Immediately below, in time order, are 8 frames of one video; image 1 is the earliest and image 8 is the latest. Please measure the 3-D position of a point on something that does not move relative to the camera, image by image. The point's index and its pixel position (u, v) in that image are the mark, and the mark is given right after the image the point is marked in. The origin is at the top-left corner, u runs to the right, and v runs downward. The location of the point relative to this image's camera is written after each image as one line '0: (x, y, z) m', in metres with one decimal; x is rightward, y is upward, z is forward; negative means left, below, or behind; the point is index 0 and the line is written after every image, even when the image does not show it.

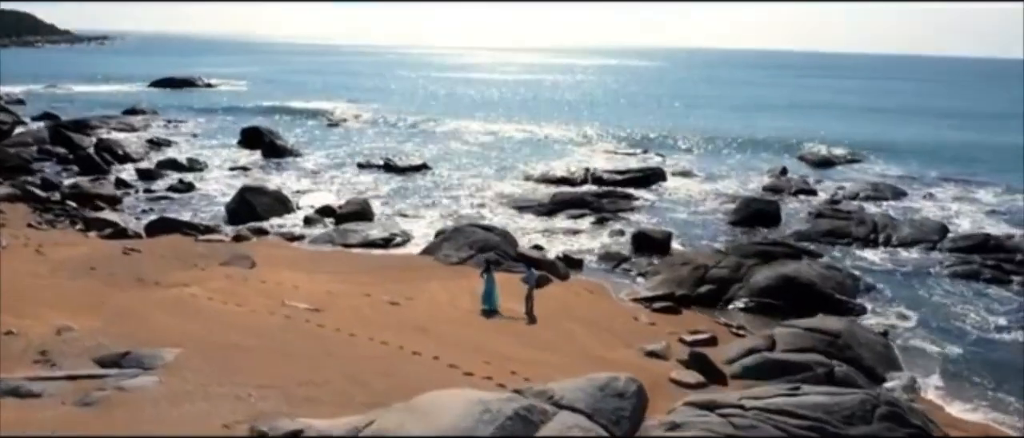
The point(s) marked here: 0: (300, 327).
0: (-3.7, -1.9, +14.2) m
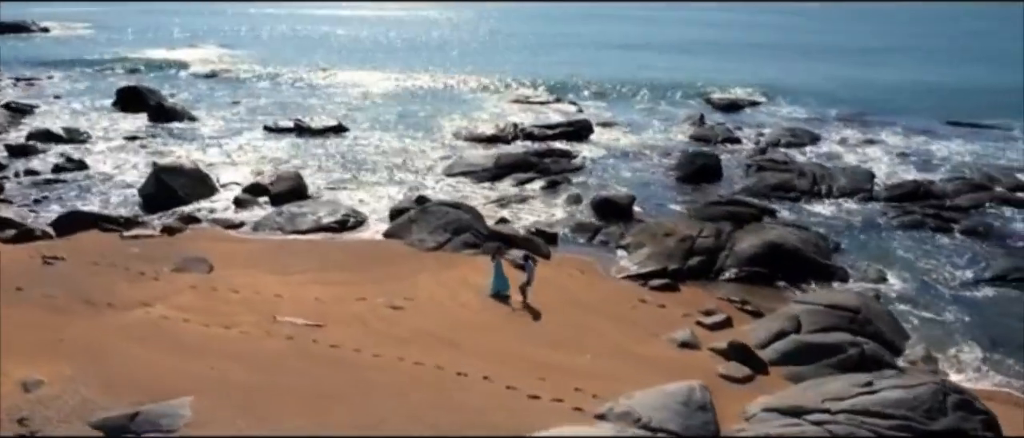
0: (-3.1, -2.1, +12.5) m
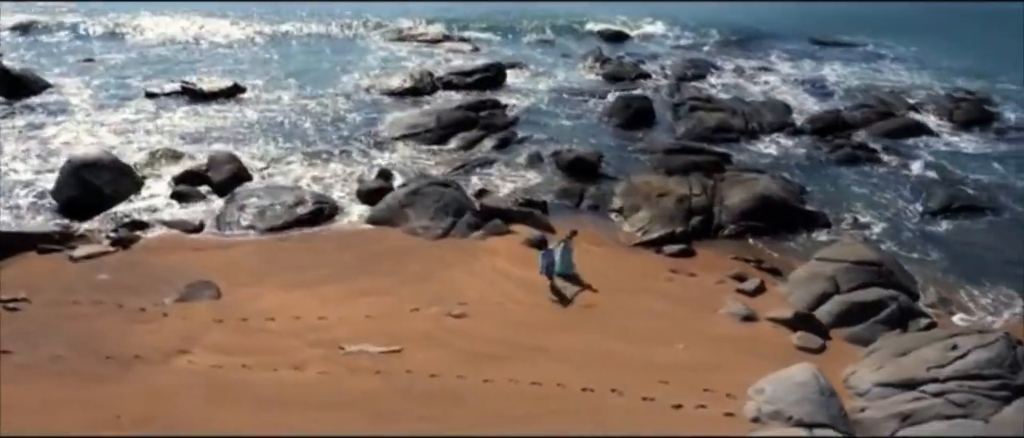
0: (-1.4, -2.4, +11.6) m
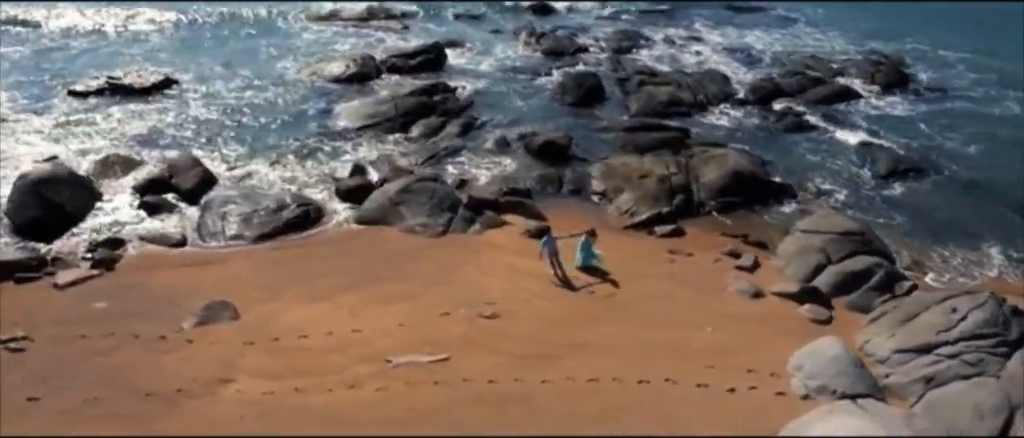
0: (-0.5, -2.5, +11.7) m
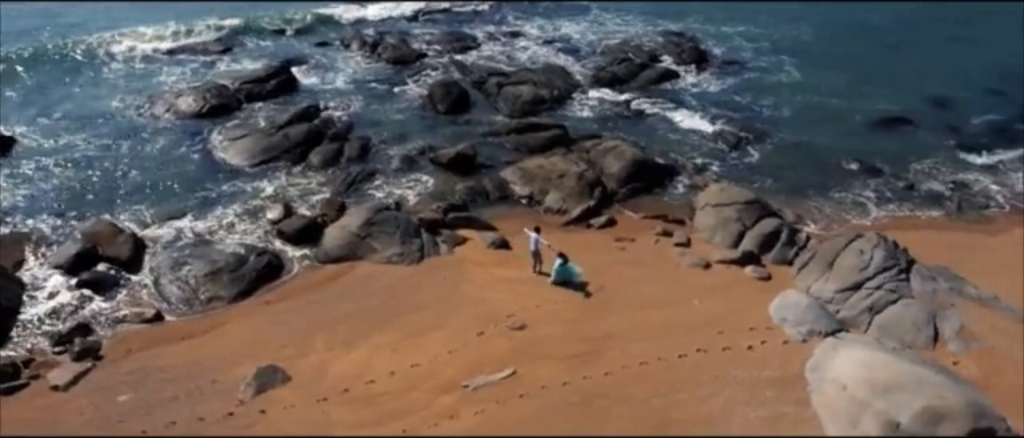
0: (+0.7, -3.0, +13.3) m
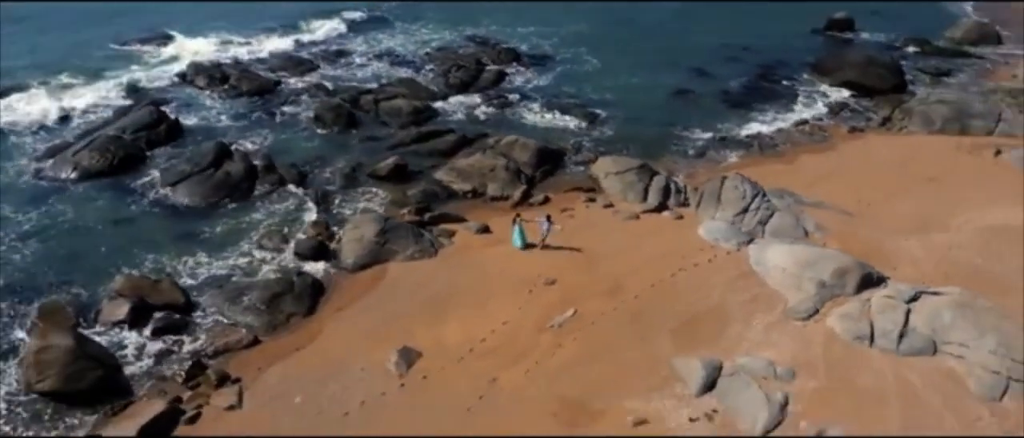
0: (+2.4, -2.3, +18.8) m
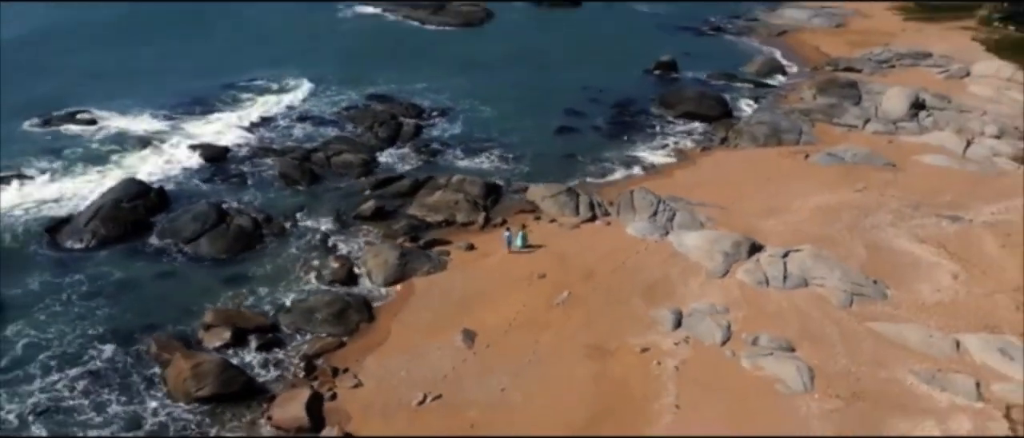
0: (+2.8, -2.5, +26.4) m
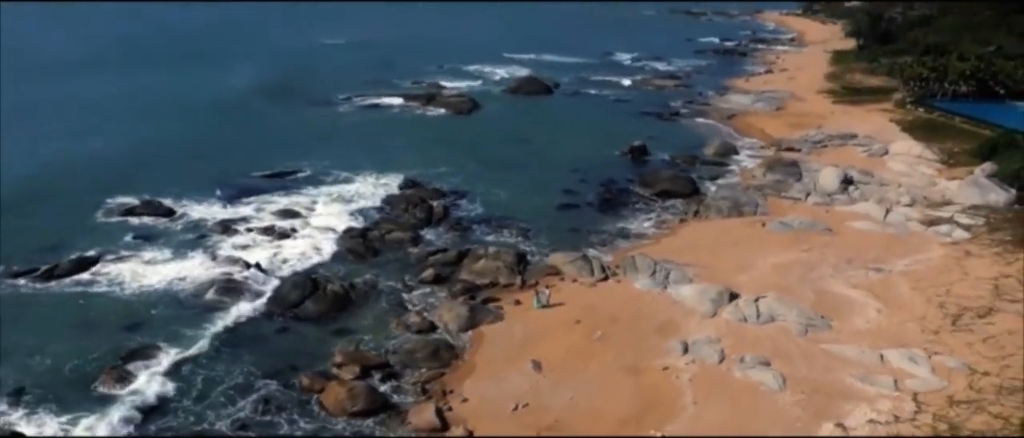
0: (+4.9, -5.1, +35.6) m
